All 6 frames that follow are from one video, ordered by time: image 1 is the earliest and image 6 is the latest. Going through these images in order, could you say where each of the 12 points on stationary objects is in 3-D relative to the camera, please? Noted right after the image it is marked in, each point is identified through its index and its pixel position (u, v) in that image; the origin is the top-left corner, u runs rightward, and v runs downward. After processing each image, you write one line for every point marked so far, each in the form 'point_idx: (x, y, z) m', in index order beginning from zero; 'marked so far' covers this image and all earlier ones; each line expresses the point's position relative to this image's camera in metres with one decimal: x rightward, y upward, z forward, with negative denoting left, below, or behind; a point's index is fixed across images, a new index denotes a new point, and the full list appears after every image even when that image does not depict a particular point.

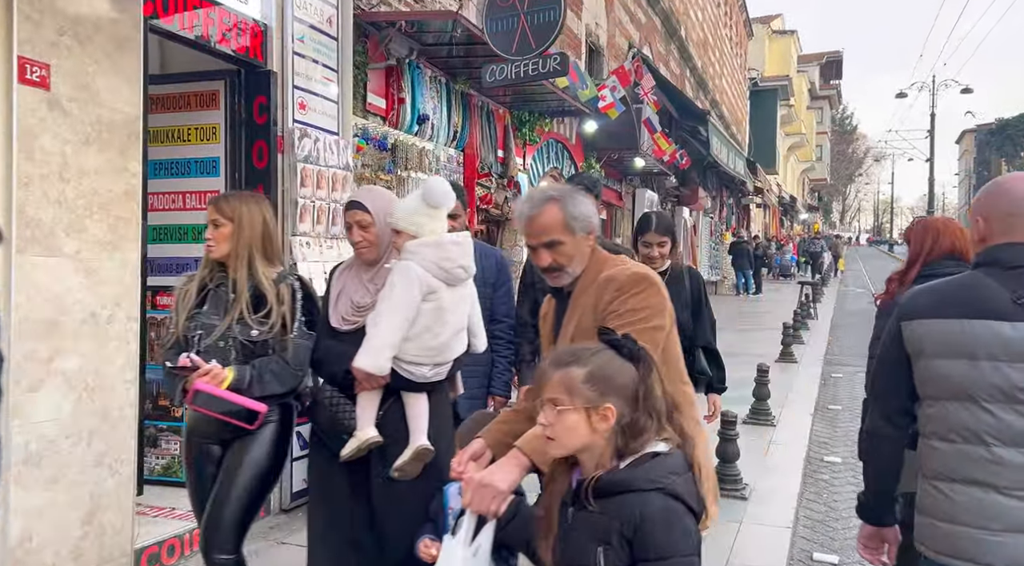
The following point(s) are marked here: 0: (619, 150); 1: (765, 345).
0: (+1.4, +1.9, +11.7) m
1: (+3.9, -1.1, +12.9) m
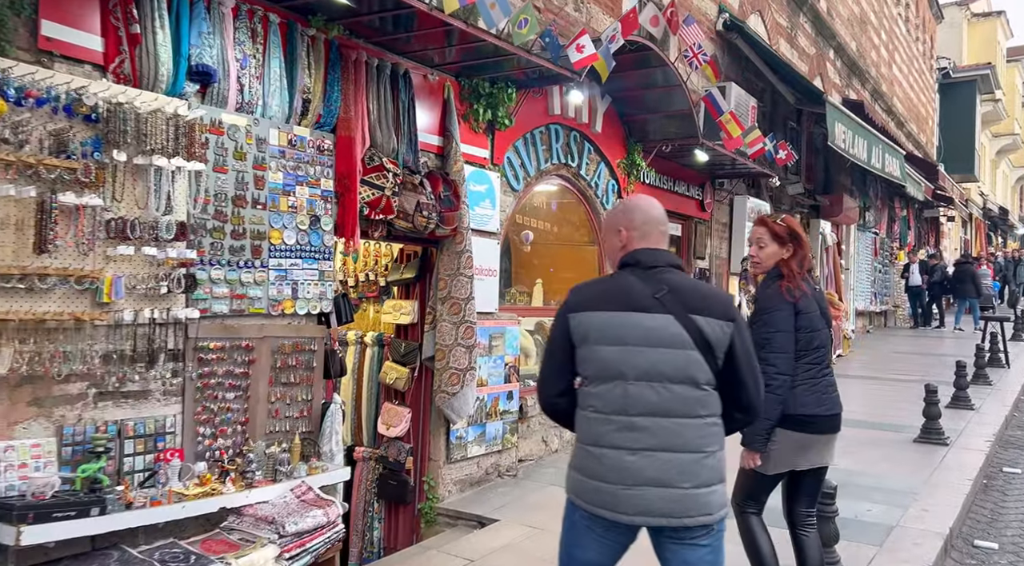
0: (+1.7, +1.5, +8.5) m
1: (+4.3, -1.5, +9.1) m
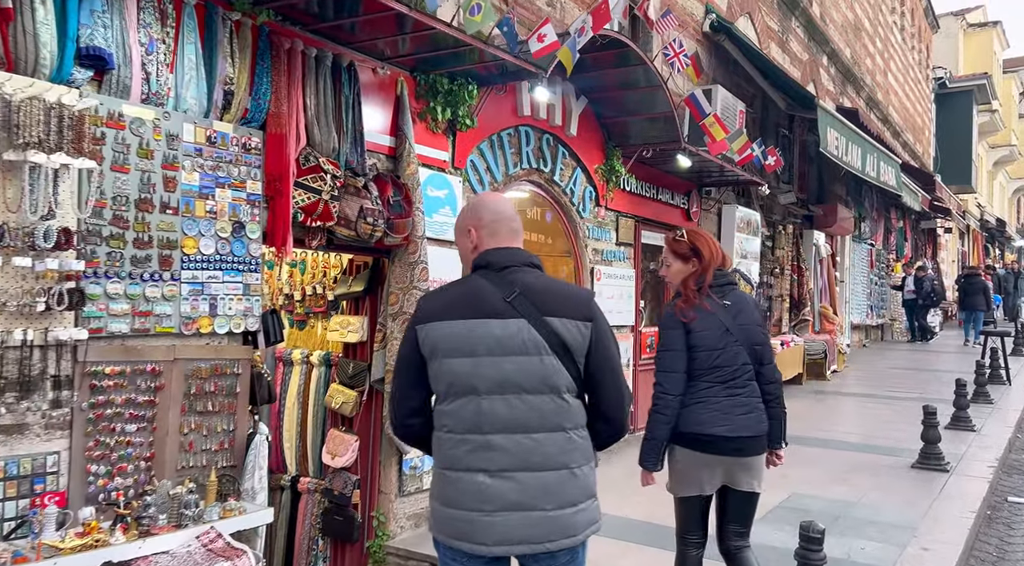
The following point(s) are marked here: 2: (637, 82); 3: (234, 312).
0: (+1.4, +1.4, +8.0) m
1: (+4.0, -1.7, +8.6) m
2: (+1.1, +1.8, +7.4) m
3: (-1.5, -0.2, +4.3) m
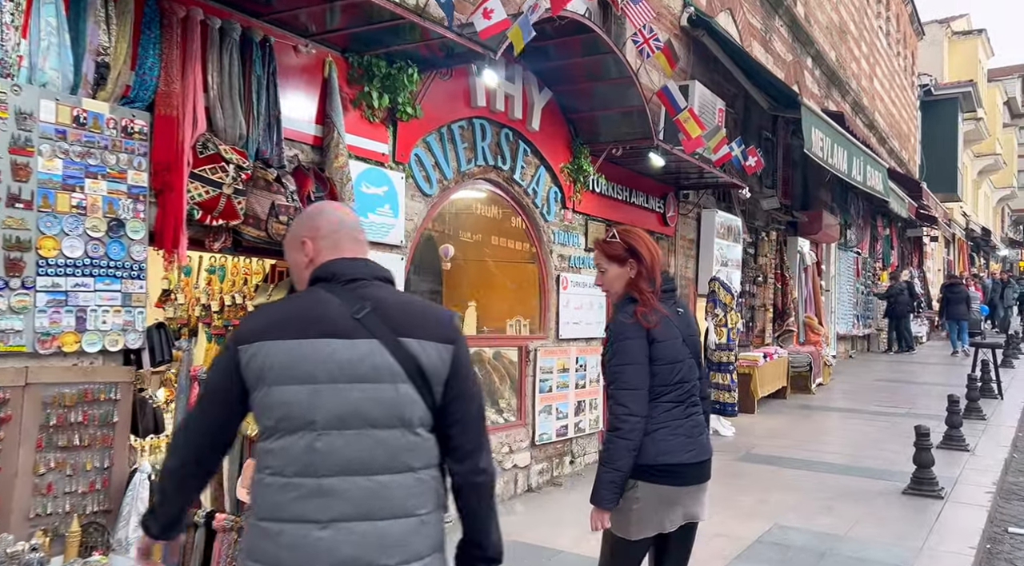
0: (+1.0, +1.3, +7.4) m
1: (+3.6, -1.8, +7.9) m
2: (+0.8, +1.7, +6.7) m
3: (-1.8, -0.2, +3.6) m
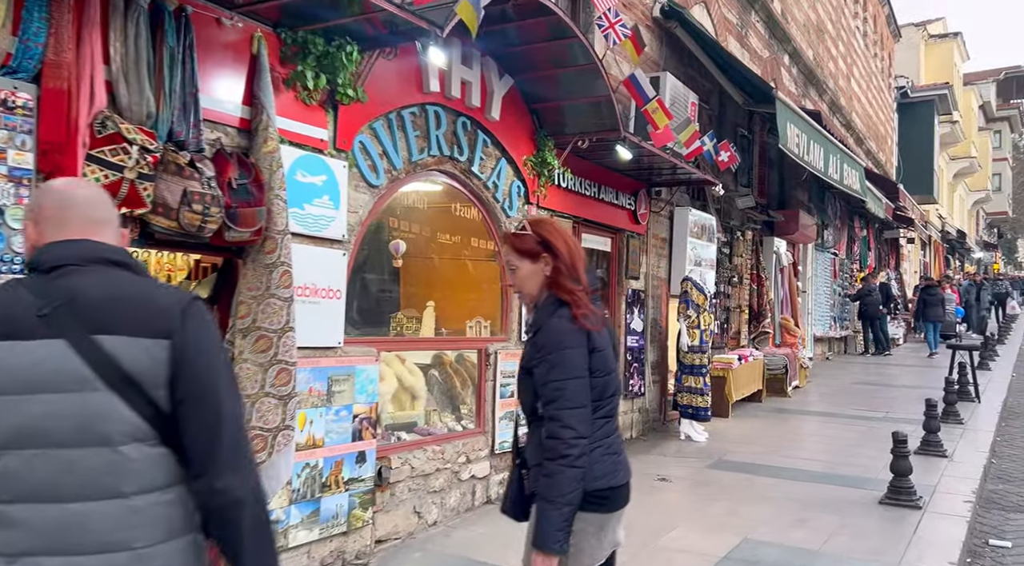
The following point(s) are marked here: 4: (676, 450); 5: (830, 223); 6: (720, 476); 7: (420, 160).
0: (+0.7, +1.3, +7.0) m
1: (+3.3, -1.8, +7.6) m
2: (+0.5, +1.7, +6.3) m
3: (-2.0, -0.2, +3.2) m
4: (+1.7, -1.7, +8.6) m
5: (+6.5, +1.2, +16.9) m
6: (+1.9, -1.8, +7.6) m
7: (-0.7, +0.9, +5.8) m
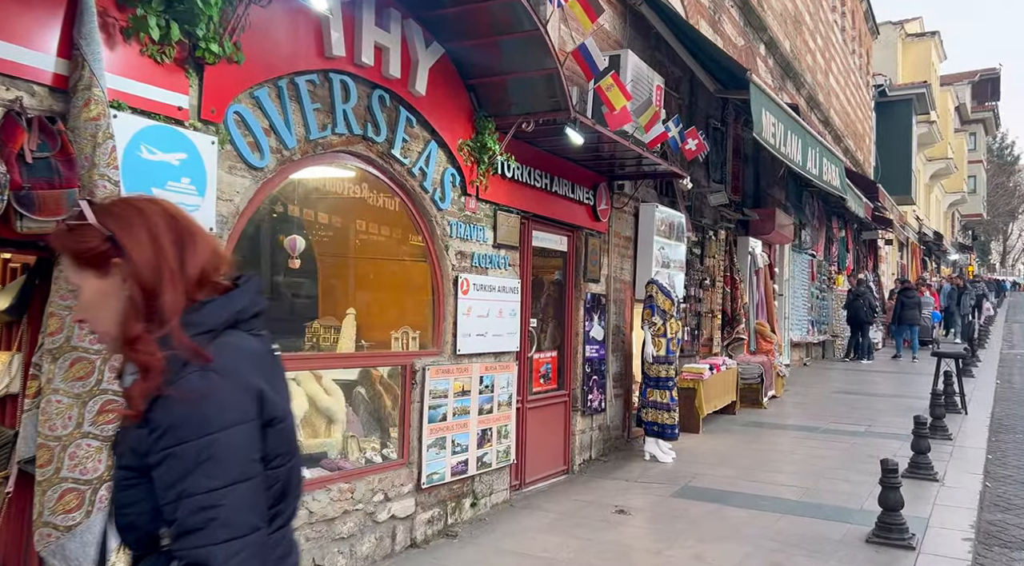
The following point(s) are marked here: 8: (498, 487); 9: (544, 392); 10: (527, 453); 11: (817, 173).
0: (+0.2, +1.3, +6.0) m
1: (+2.8, -1.8, +6.7) m
2: (0.0, +1.7, +5.4) m
3: (-2.4, -0.2, +2.1) m
4: (+1.2, -1.8, +7.6) m
5: (+5.8, +1.2, +16.1) m
6: (+1.4, -1.8, +6.7) m
7: (-1.1, +0.8, +4.8) m
8: (-0.1, -1.6, +6.5) m
9: (+0.3, -1.0, +7.3) m
10: (+0.1, -1.4, +7.0) m
11: (+4.1, +1.5, +10.9) m
